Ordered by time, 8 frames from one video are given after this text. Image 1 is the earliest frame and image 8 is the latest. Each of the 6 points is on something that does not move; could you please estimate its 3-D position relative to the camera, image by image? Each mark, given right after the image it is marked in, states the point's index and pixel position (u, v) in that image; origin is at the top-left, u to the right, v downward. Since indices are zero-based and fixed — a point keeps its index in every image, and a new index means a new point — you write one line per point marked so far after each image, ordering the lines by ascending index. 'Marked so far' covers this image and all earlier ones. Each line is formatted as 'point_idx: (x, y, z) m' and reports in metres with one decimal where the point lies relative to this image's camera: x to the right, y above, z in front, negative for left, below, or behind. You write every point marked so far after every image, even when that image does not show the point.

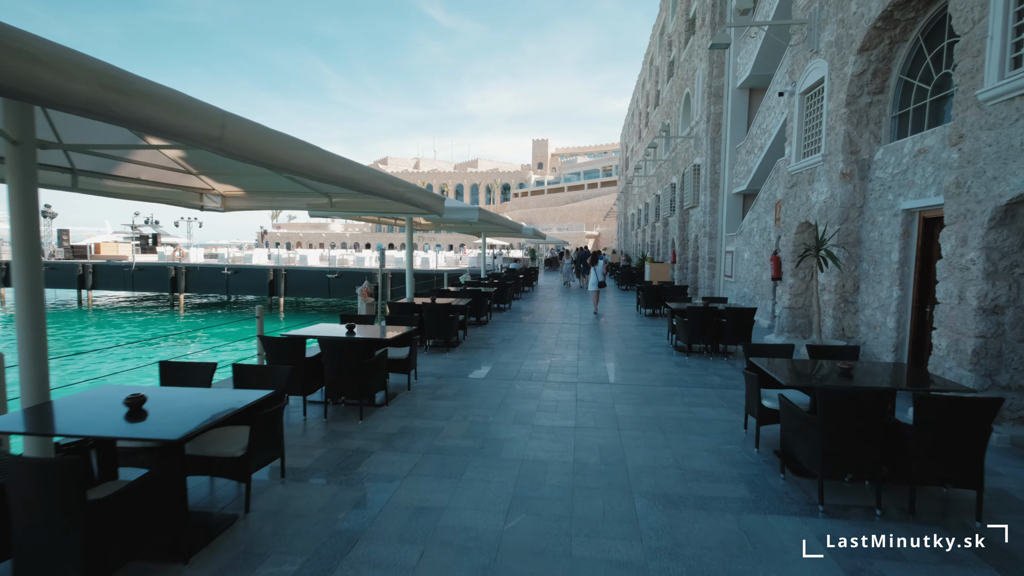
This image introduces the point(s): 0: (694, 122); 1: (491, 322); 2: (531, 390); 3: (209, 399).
0: (+5.2, +4.8, +16.4) m
1: (-0.4, -0.7, +11.6) m
2: (+0.2, -1.1, +6.2) m
3: (-1.8, -0.7, +3.3) m
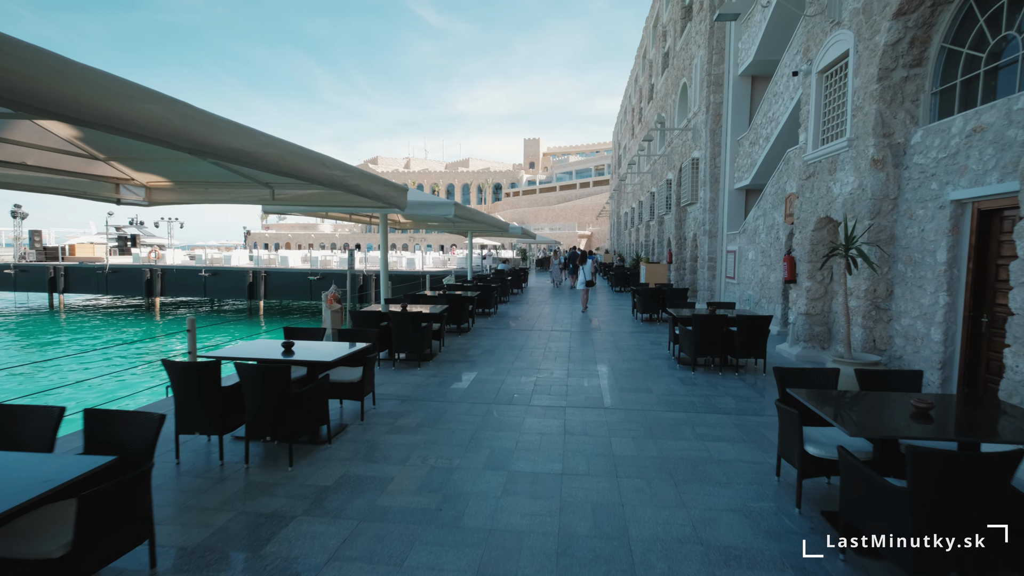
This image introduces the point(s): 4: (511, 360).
0: (+4.8, +4.7, +15.4) m
1: (-0.7, -0.8, +10.6) m
2: (0.0, -1.2, +5.2) m
3: (-1.9, -0.7, +2.3) m
4: (0.0, -1.0, +7.9) m
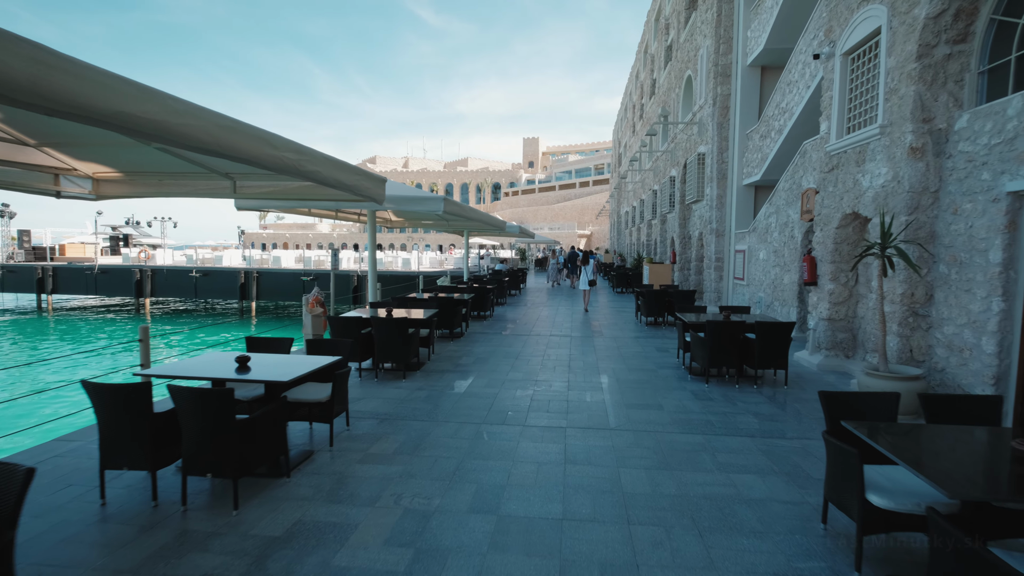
0: (+4.8, +4.7, +14.7) m
1: (-0.7, -0.8, +9.9) m
2: (-0.1, -1.2, +4.5) m
3: (-2.0, -0.8, +1.6) m
4: (-0.1, -1.0, +7.3) m
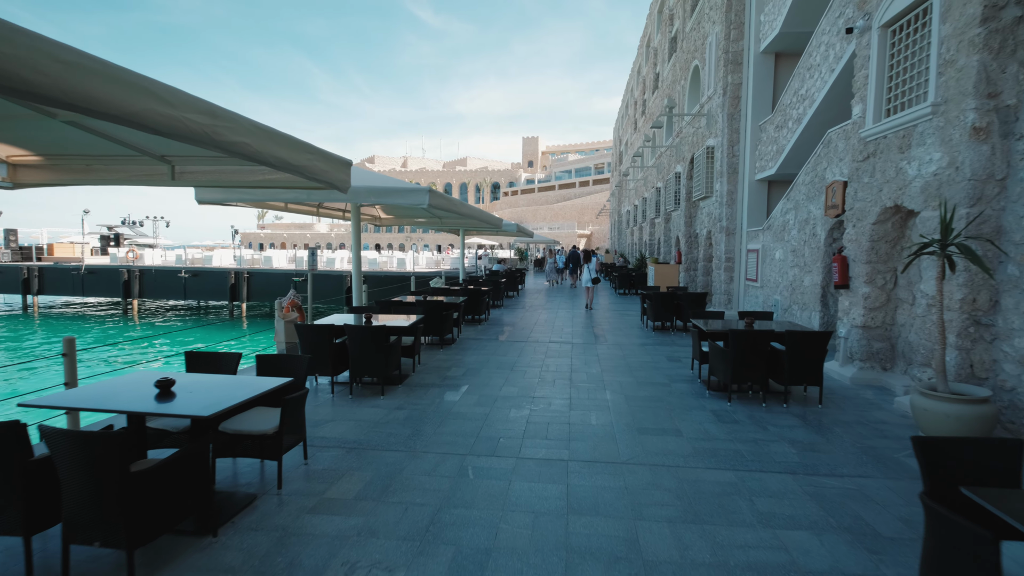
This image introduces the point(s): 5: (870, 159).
0: (+4.7, +4.6, +13.9) m
1: (-0.8, -0.9, +9.1) m
2: (-0.1, -1.3, +3.7) m
3: (-2.1, -0.8, +0.8) m
4: (-0.1, -1.1, +6.5) m
5: (+3.9, +1.4, +6.2) m
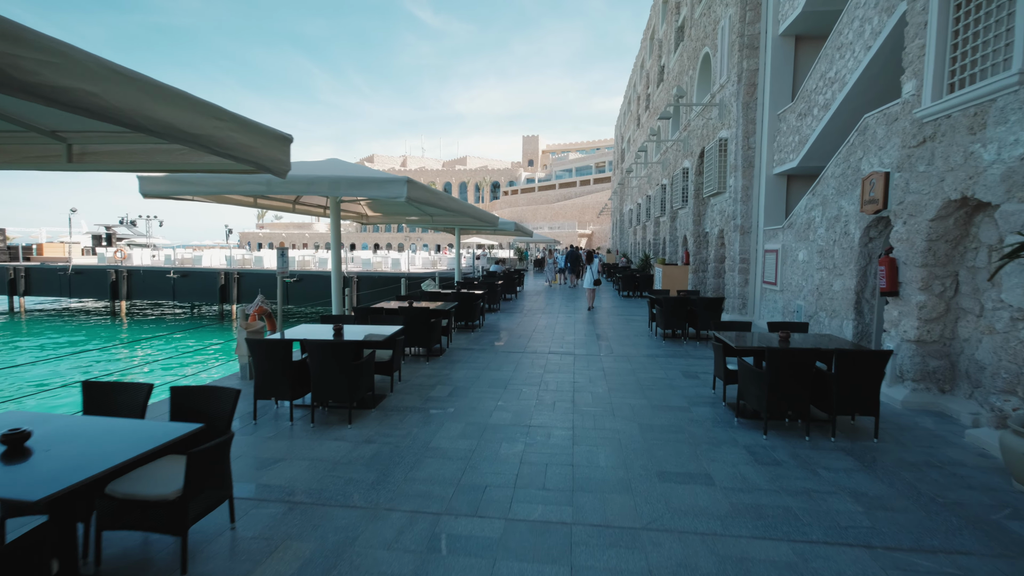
0: (+4.7, +4.6, +13.0) m
1: (-0.9, -0.9, +8.2) m
2: (-0.2, -1.3, +2.8) m
3: (-2.1, -0.9, -0.1) m
4: (-0.2, -1.1, +5.5) m
5: (+3.8, +1.3, +5.3) m
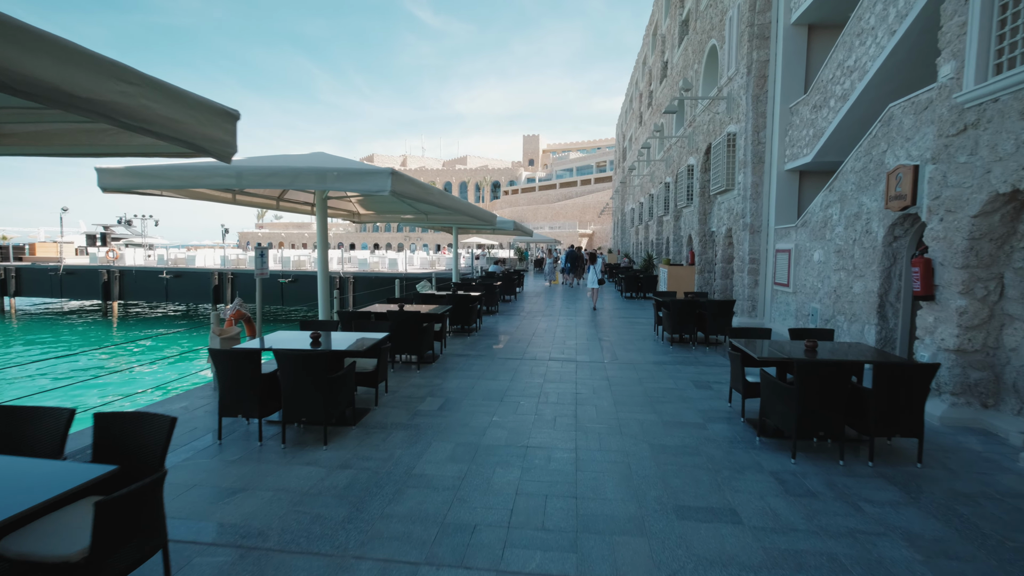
0: (+4.6, +4.5, +12.5) m
1: (-0.9, -0.9, +7.7) m
2: (-0.2, -1.4, +2.3) m
3: (-2.2, -0.9, -0.7) m
4: (-0.2, -1.2, +5.0) m
5: (+3.8, +1.3, +4.8) m
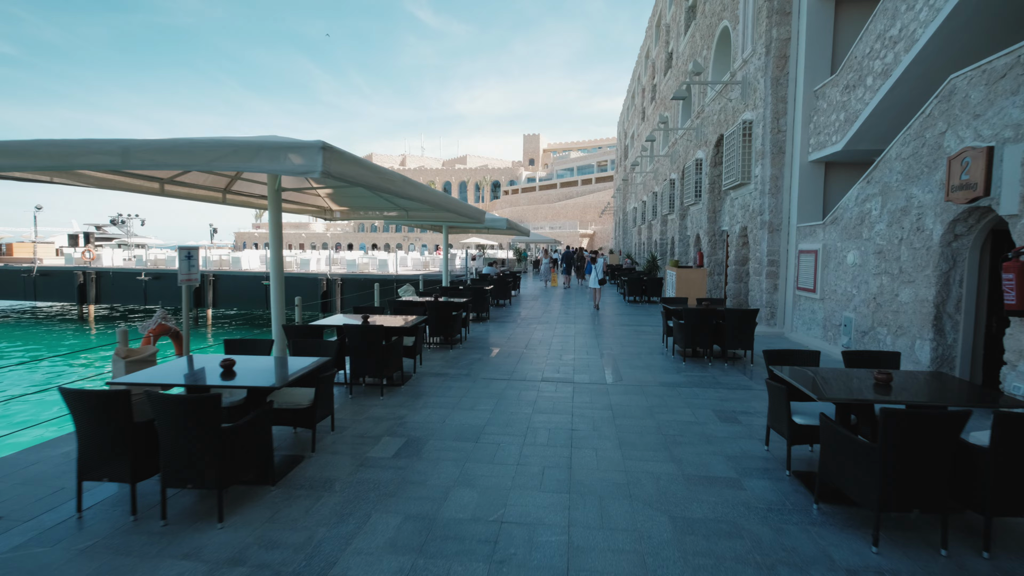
0: (+4.5, +4.5, +11.3) m
1: (-1.1, -1.0, +6.5) m
2: (-0.4, -1.4, +1.1) m
3: (-2.3, -1.0, -1.8) m
4: (-0.4, -1.2, +3.9) m
5: (+3.6, +1.2, +3.6) m
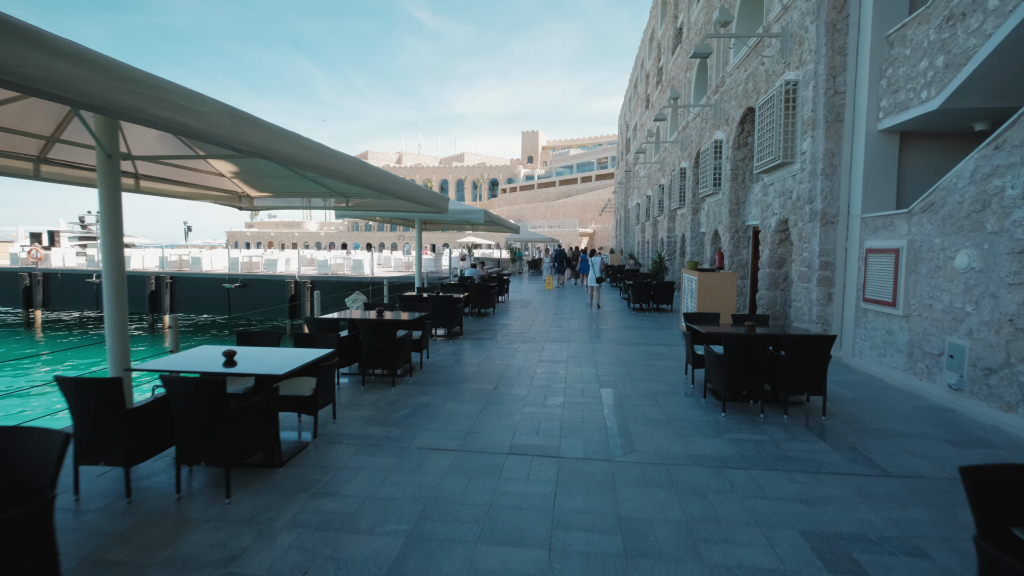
0: (+4.1, +4.3, +9.0) m
1: (-1.4, -1.2, +4.2) m
2: (-0.8, -1.6, -1.2) m
3: (-2.7, -1.1, -4.1) m
4: (-0.8, -1.4, +1.5) m
5: (+3.3, +1.1, +1.3) m
